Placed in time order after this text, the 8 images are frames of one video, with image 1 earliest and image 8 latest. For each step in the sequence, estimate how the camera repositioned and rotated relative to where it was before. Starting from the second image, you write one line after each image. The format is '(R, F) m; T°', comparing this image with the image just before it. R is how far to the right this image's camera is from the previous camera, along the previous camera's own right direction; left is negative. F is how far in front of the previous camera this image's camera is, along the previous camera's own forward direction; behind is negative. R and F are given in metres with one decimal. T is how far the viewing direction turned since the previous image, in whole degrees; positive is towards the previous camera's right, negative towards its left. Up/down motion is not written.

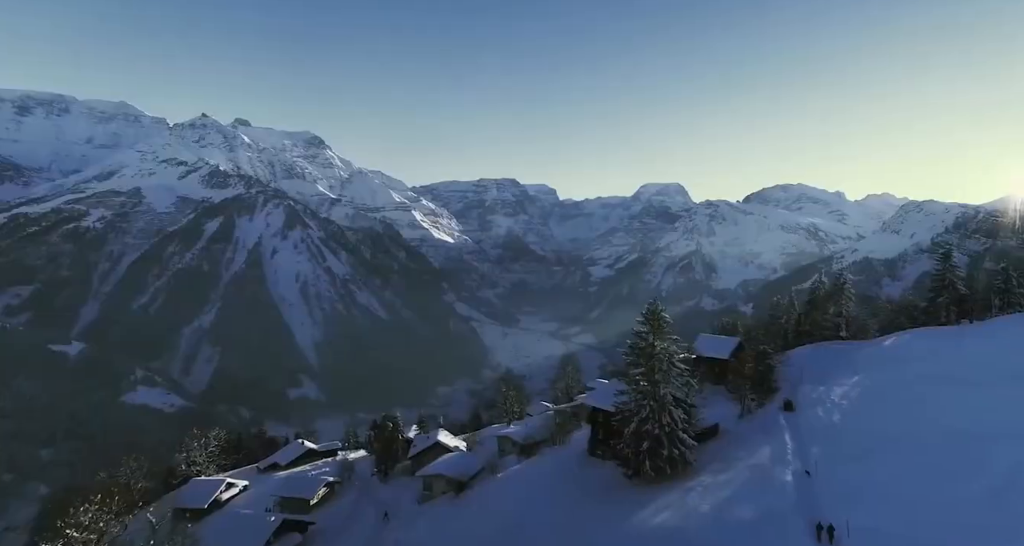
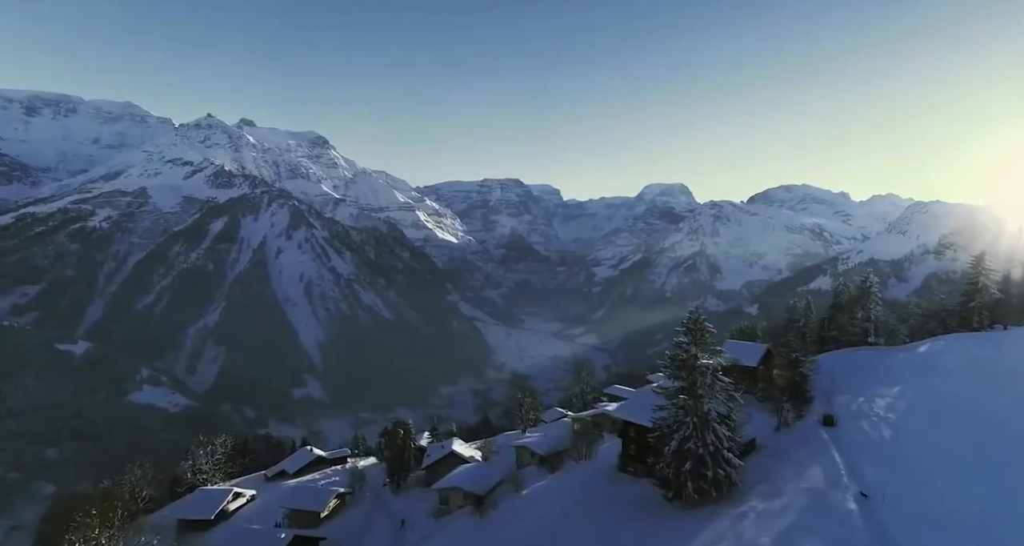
(-0.1, 0.0) m; 0°
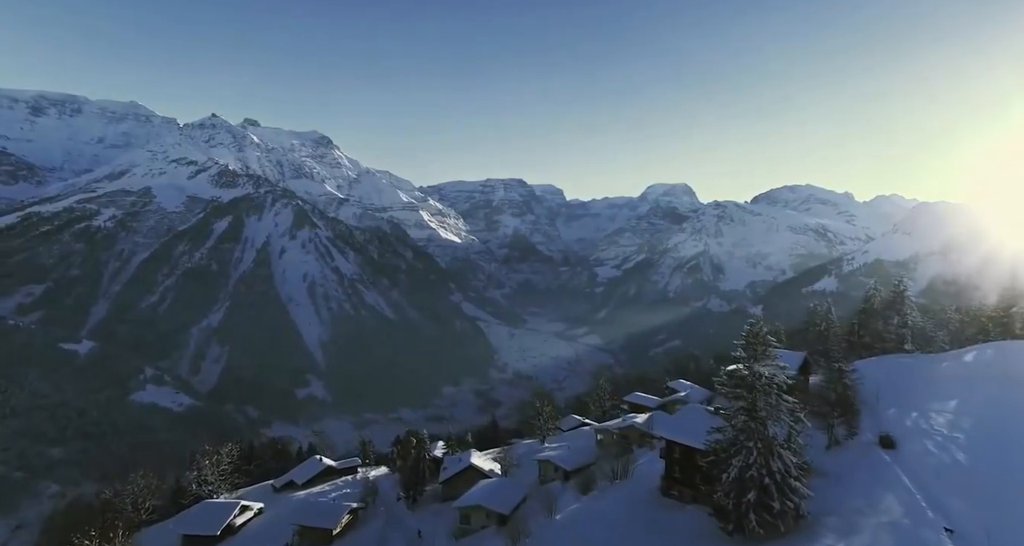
(-0.1, +0.1) m; 0°
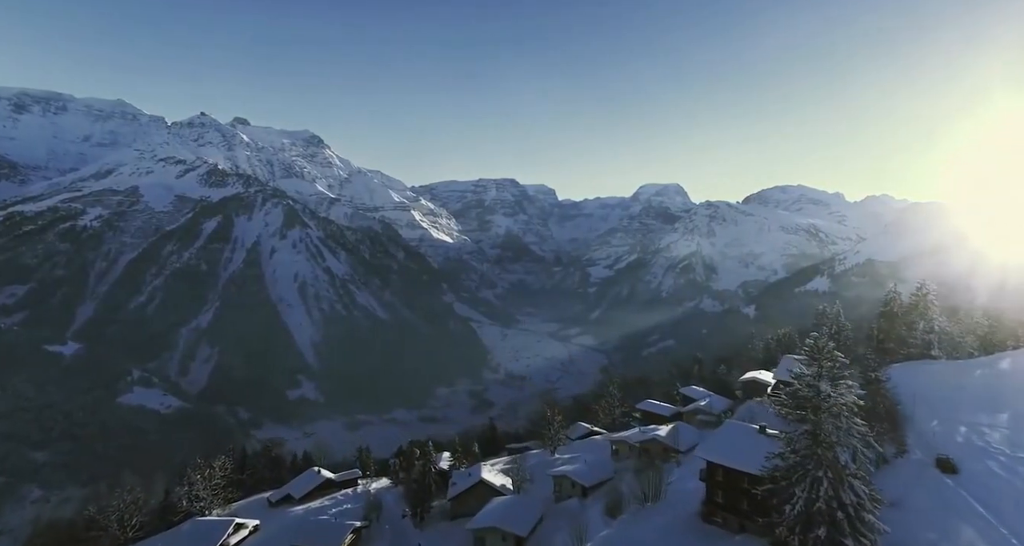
(0.0, +0.6) m; +1°
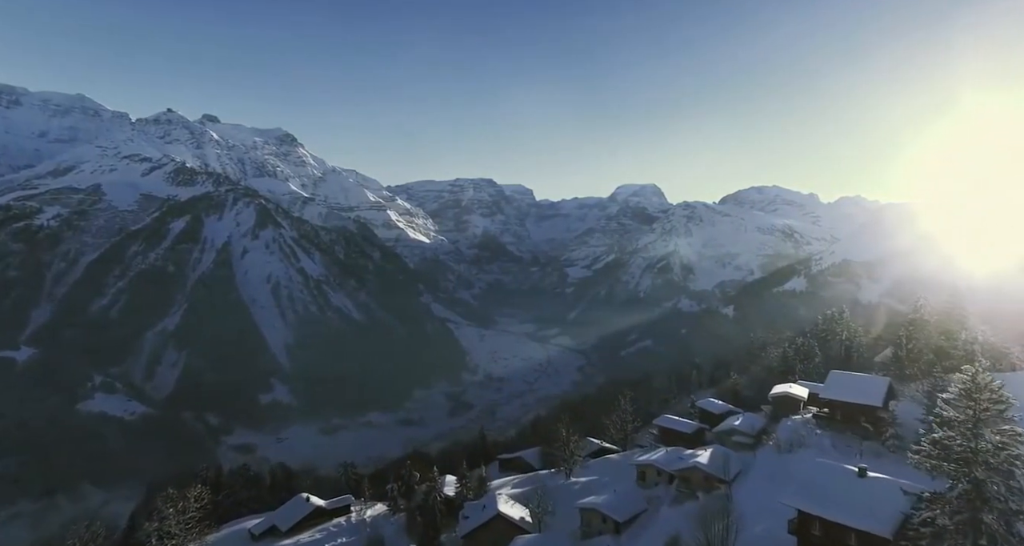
(0.0, +1.4) m; +2°
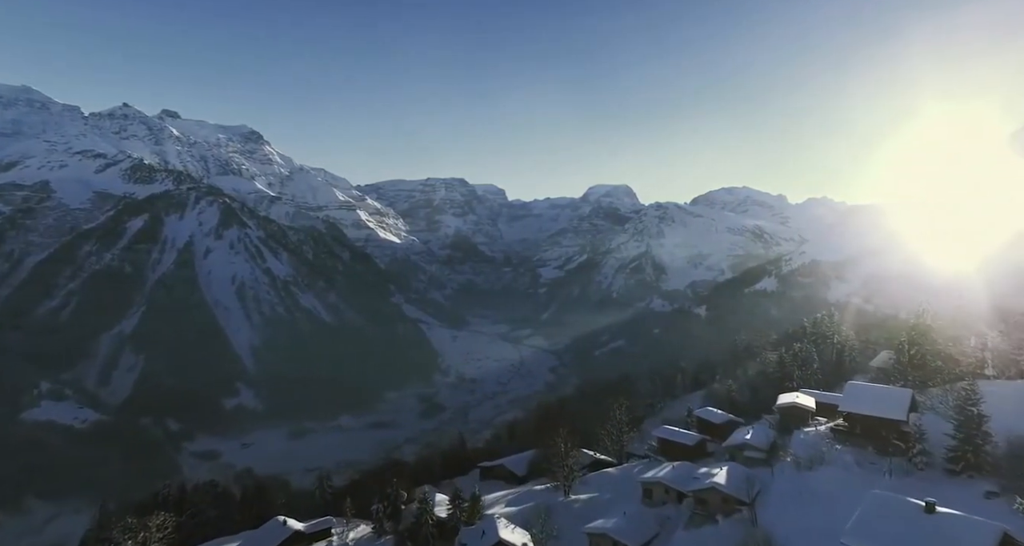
(+0.3, +1.6) m; +2°
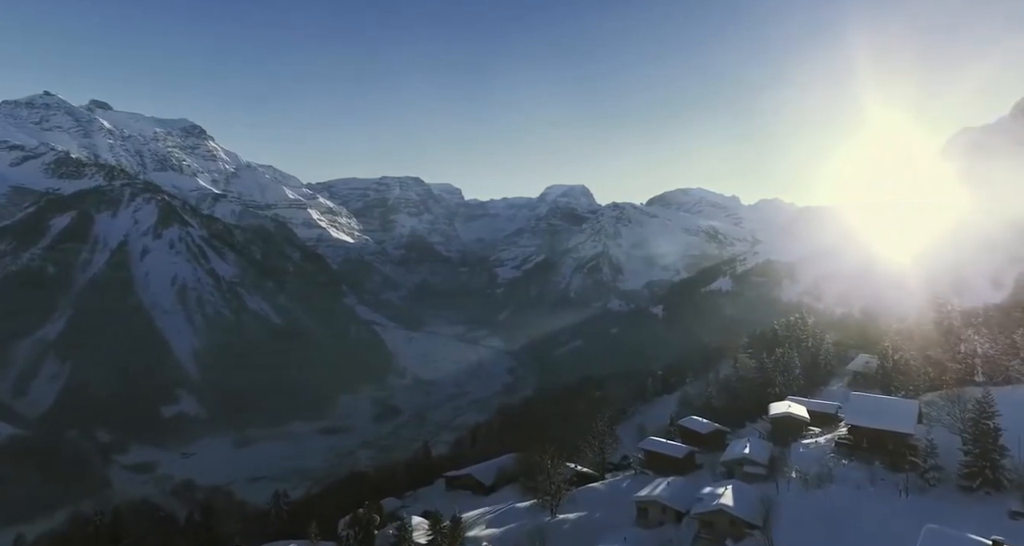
(+0.7, +2.8) m; +4°
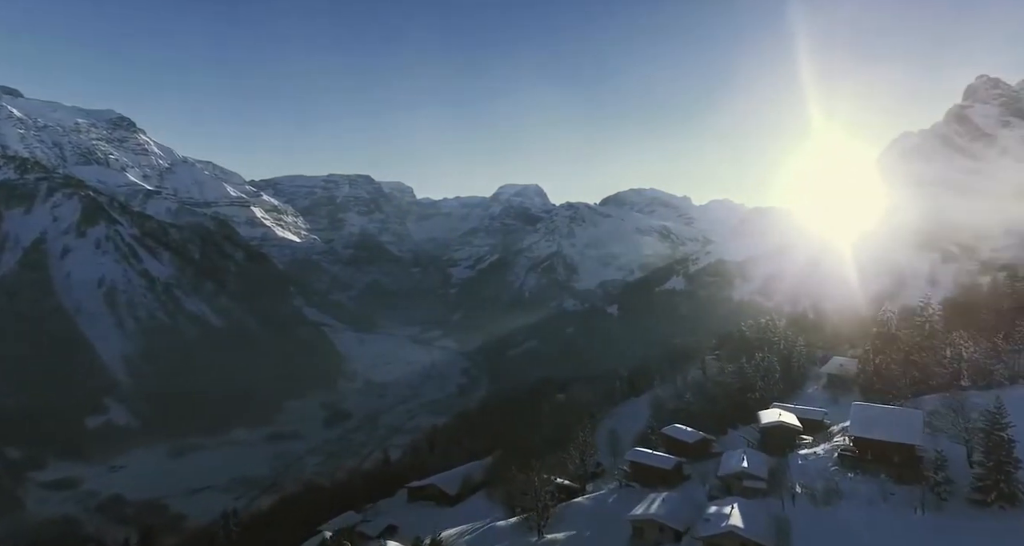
(+1.2, +3.7) m; +4°
